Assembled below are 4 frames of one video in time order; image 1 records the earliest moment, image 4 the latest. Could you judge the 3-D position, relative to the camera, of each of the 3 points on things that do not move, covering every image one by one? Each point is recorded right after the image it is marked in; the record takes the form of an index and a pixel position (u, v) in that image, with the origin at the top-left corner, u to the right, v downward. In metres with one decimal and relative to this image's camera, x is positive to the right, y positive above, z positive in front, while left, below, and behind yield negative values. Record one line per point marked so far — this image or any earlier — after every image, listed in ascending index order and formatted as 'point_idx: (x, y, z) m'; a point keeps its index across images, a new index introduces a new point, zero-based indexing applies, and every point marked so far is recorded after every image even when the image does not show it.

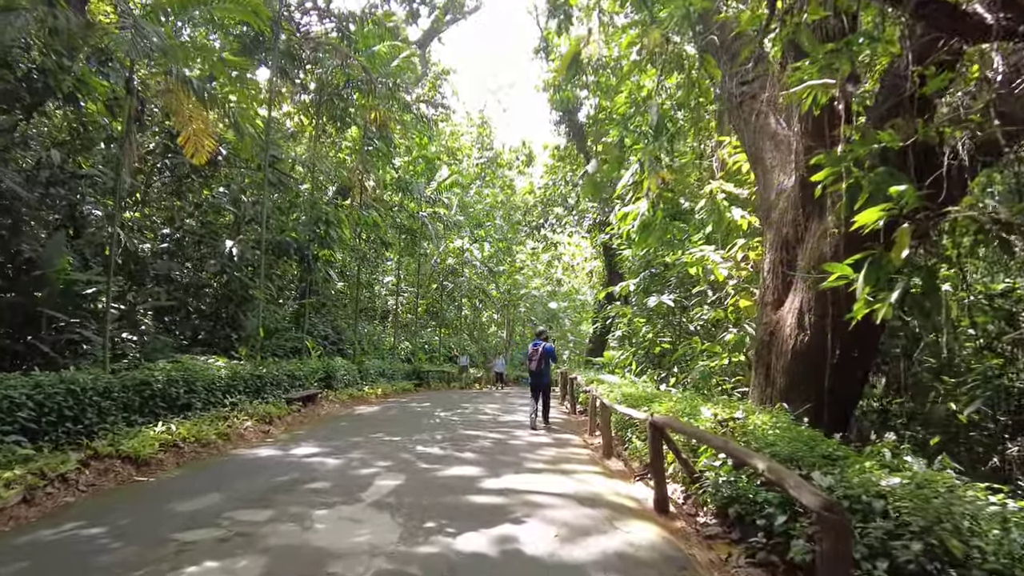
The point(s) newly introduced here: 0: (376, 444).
0: (-1.7, -1.9, +8.4) m
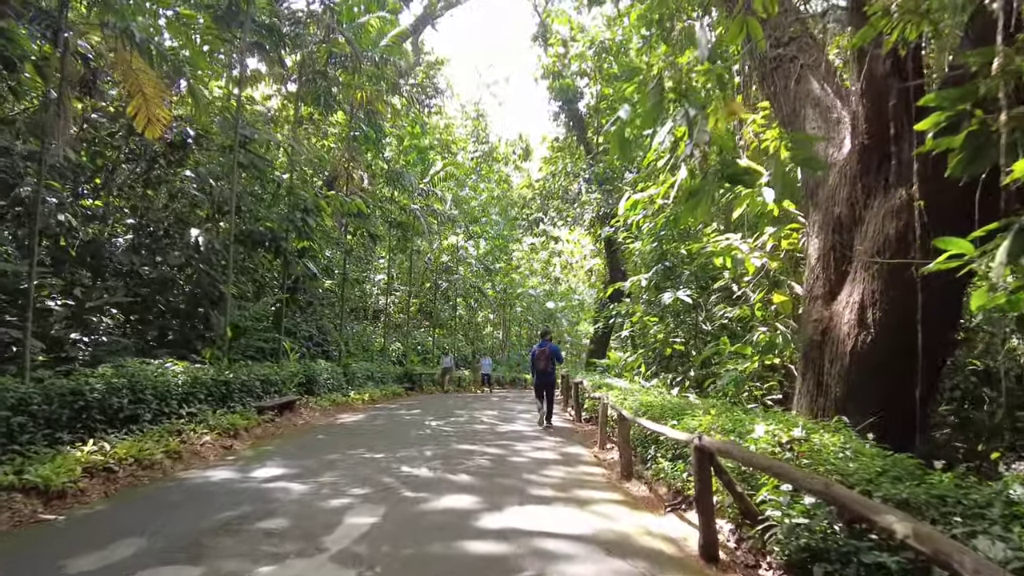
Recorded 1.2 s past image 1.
0: (-1.6, -1.8, +7.2) m
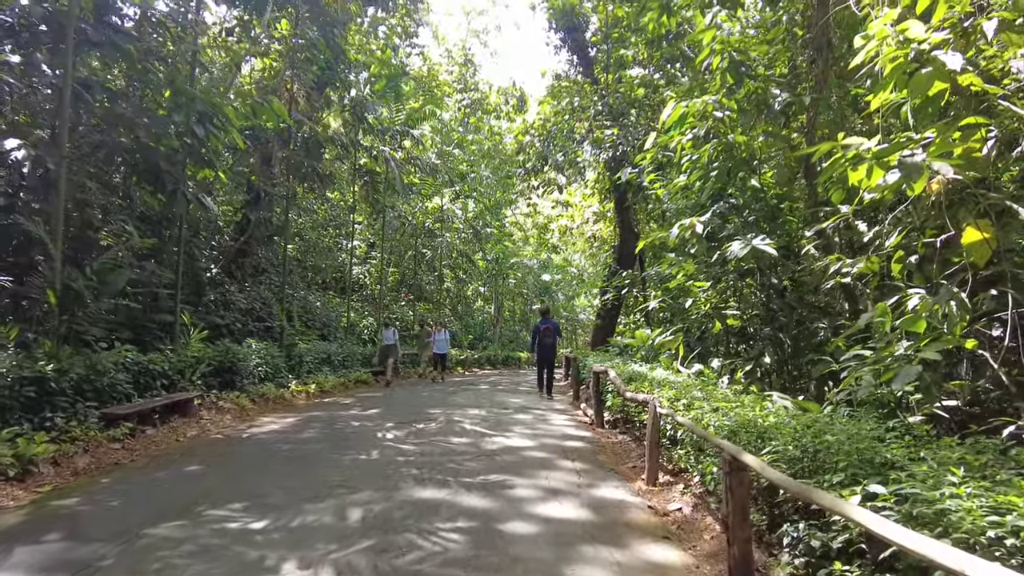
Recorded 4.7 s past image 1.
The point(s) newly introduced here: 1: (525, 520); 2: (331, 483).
0: (-1.7, -1.4, +3.6) m
1: (+0.1, -1.5, +4.5) m
2: (-1.4, -1.5, +5.3) m
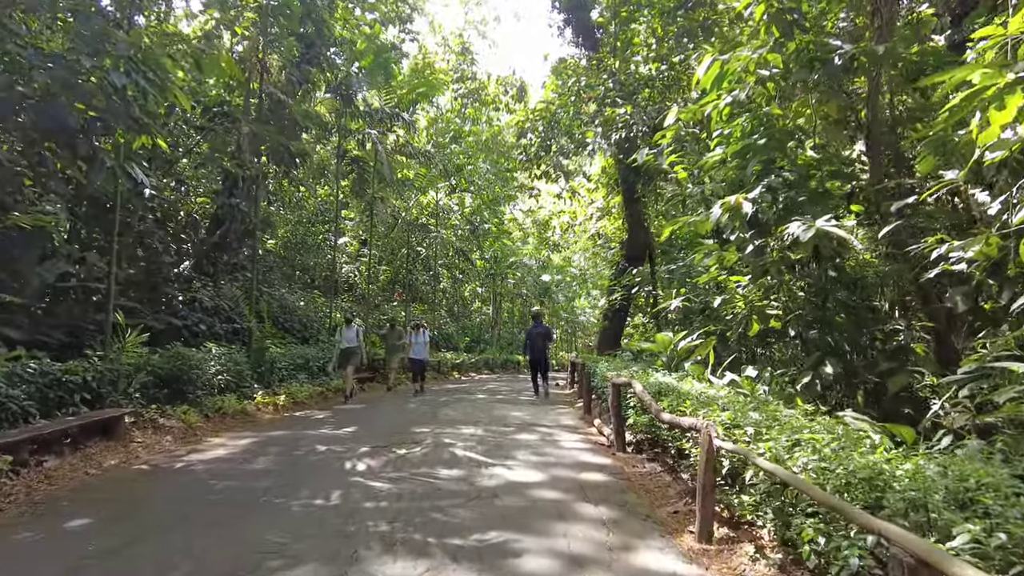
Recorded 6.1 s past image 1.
0: (-1.6, -1.3, +2.0) m
1: (+0.1, -1.4, +3.0) m
2: (-1.3, -1.4, +3.7) m
